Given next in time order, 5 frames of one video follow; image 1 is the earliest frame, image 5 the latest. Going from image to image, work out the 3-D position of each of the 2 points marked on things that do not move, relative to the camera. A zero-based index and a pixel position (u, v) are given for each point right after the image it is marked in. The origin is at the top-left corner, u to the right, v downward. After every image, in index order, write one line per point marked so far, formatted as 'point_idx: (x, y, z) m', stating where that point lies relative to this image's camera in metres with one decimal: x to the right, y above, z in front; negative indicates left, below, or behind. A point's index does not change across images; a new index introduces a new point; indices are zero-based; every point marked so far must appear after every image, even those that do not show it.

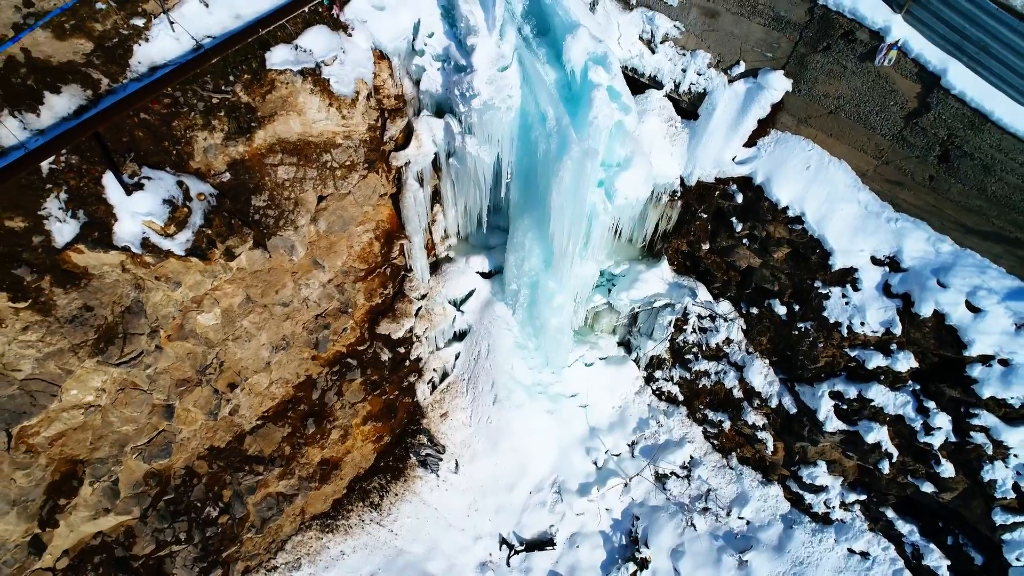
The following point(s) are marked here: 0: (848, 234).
0: (+3.1, +0.6, +6.6) m
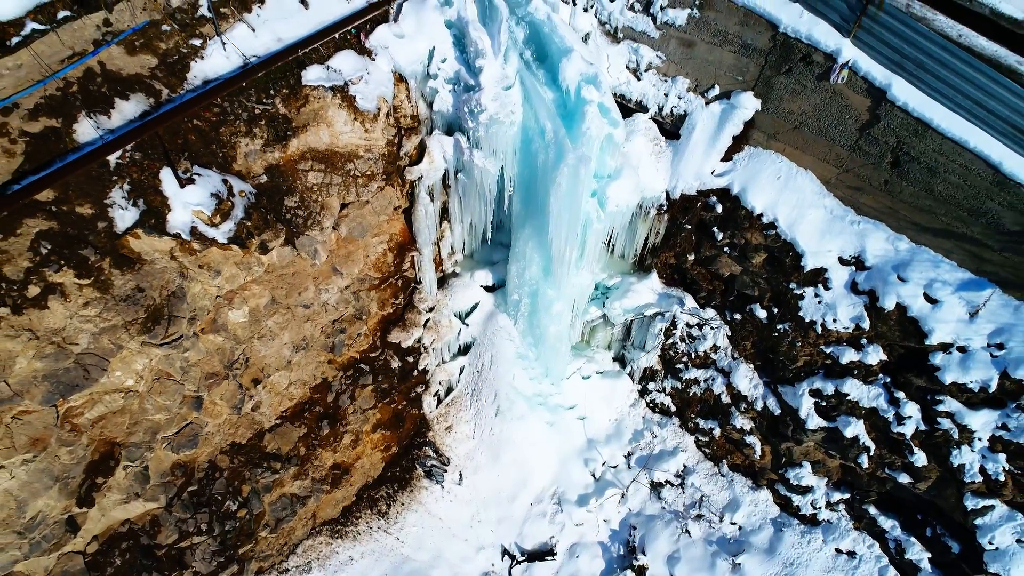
0: (+3.1, +0.6, +7.3) m
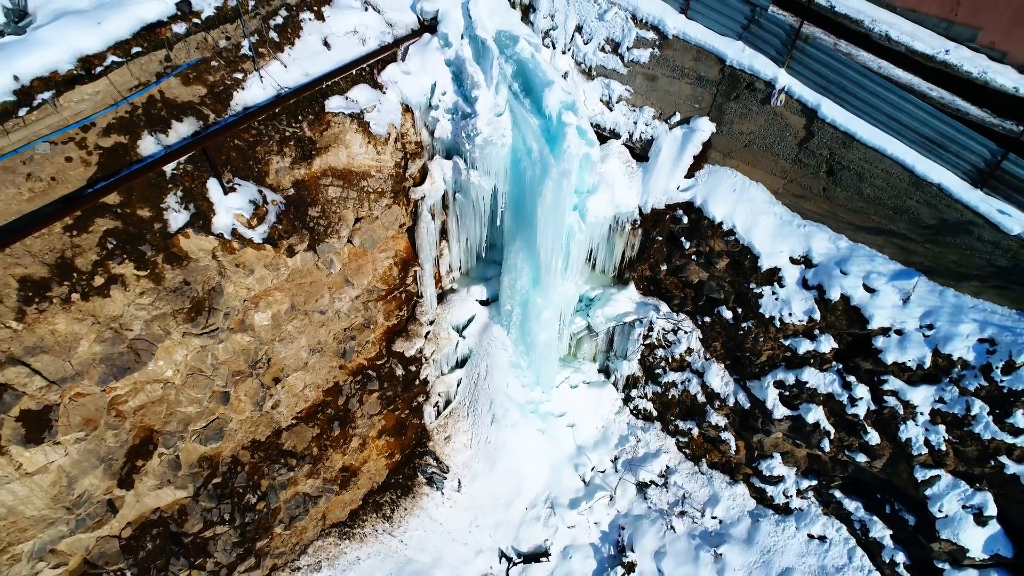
0: (+3.0, +0.6, +8.4) m
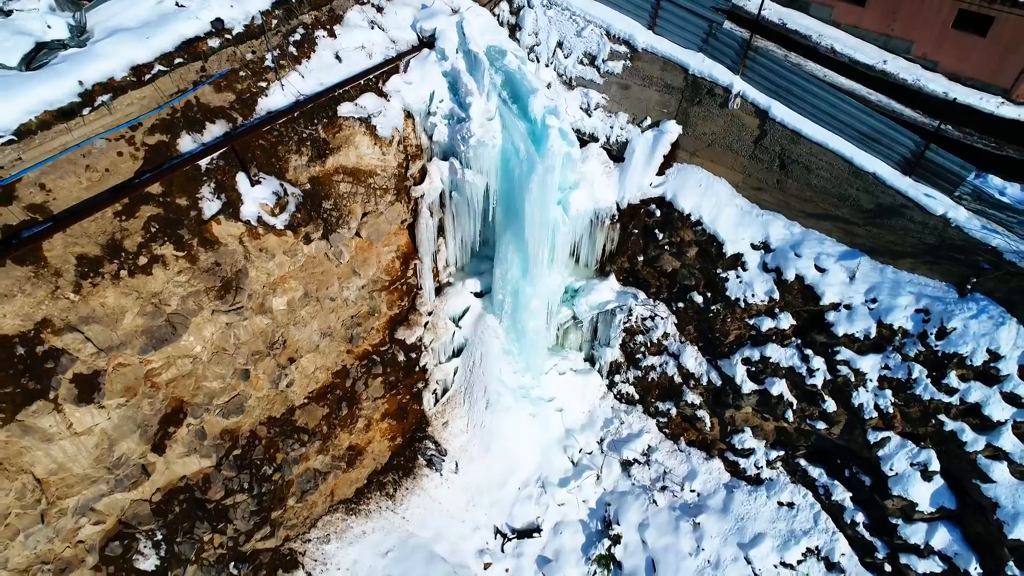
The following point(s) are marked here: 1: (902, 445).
0: (+2.9, +0.8, +9.4) m
1: (+4.8, -1.9, +8.8) m
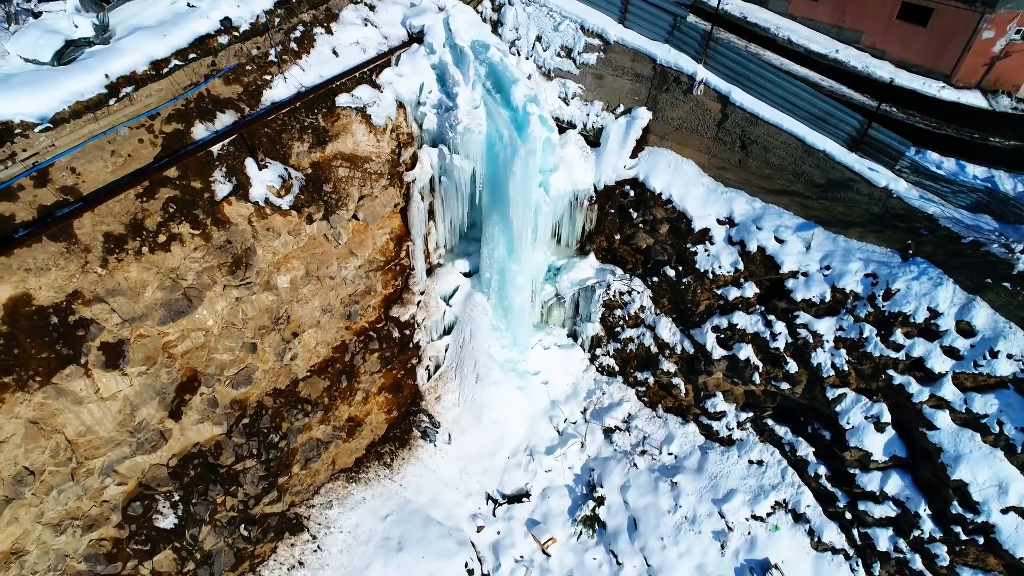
0: (+2.7, +1.2, +10.2) m
1: (+4.7, -1.5, +9.7) m
